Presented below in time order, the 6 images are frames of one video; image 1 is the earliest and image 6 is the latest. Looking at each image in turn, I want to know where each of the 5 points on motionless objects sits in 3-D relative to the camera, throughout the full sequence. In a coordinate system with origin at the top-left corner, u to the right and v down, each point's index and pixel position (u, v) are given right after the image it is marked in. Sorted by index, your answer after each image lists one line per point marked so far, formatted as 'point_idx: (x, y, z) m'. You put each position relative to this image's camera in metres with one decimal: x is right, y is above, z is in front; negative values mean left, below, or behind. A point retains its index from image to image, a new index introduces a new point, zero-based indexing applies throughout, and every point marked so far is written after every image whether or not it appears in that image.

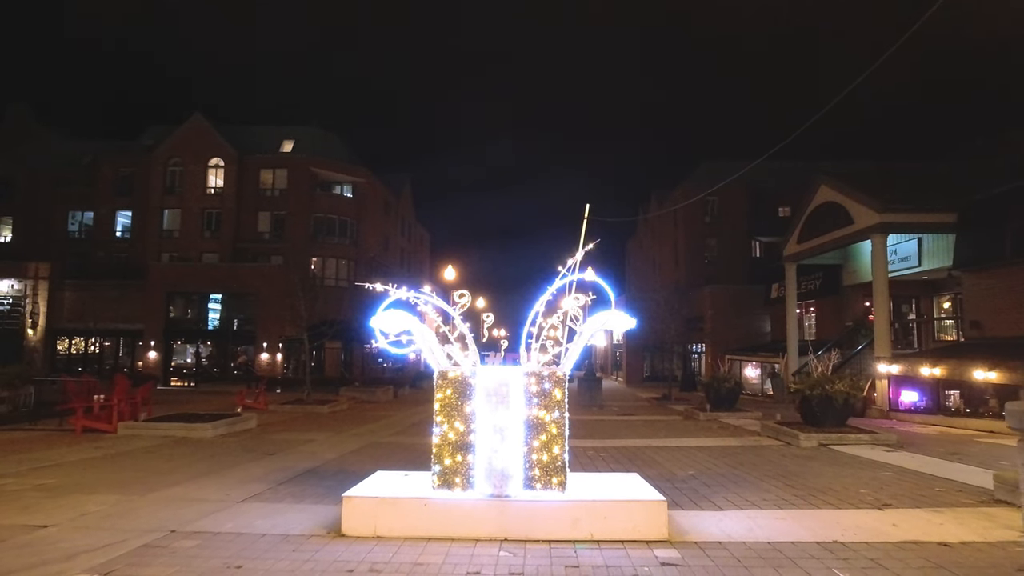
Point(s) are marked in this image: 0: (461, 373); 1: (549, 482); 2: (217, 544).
0: (-0.6, -1.1, +7.3) m
1: (+0.5, -2.4, +7.1) m
2: (-3.5, -3.0, +6.6) m
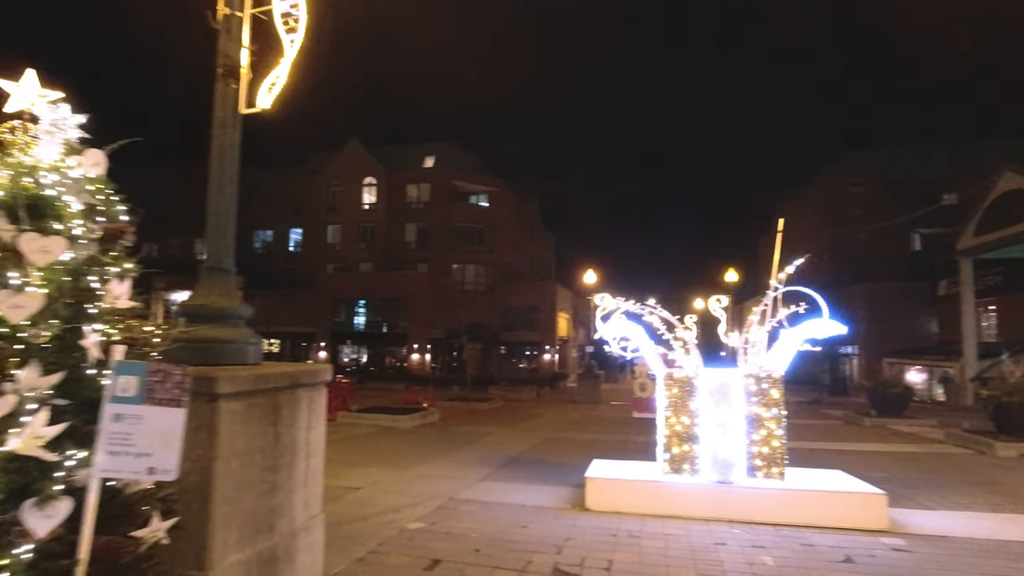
0: (+2.6, -1.3, +8.4) m
1: (+3.7, -2.6, +8.0) m
2: (-0.3, -3.2, +8.3) m
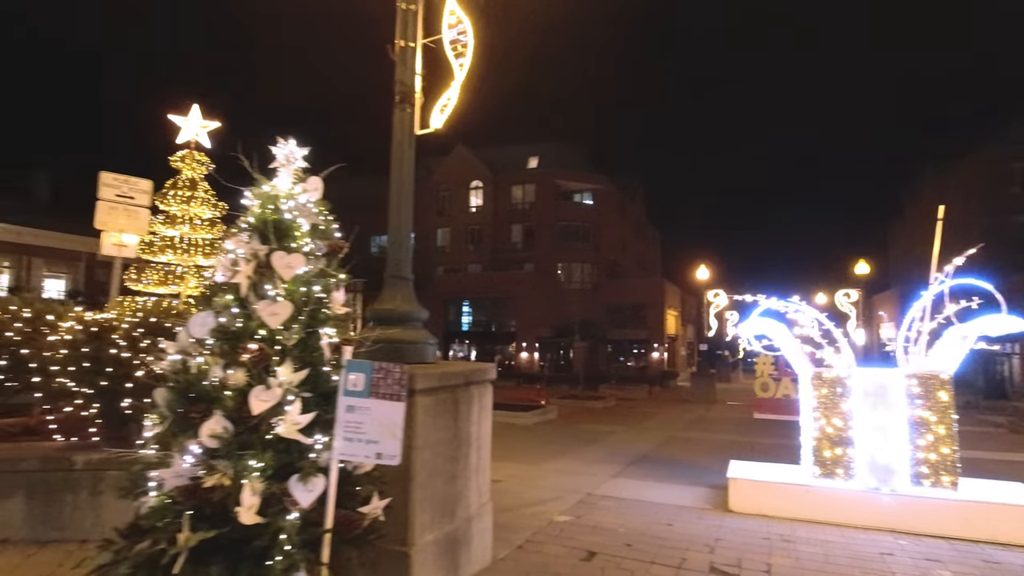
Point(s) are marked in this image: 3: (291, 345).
0: (+4.6, -1.2, +8.0) m
1: (+5.6, -2.5, +7.4) m
2: (+1.8, -3.2, +8.4) m
3: (-1.4, -0.4, +3.7) m
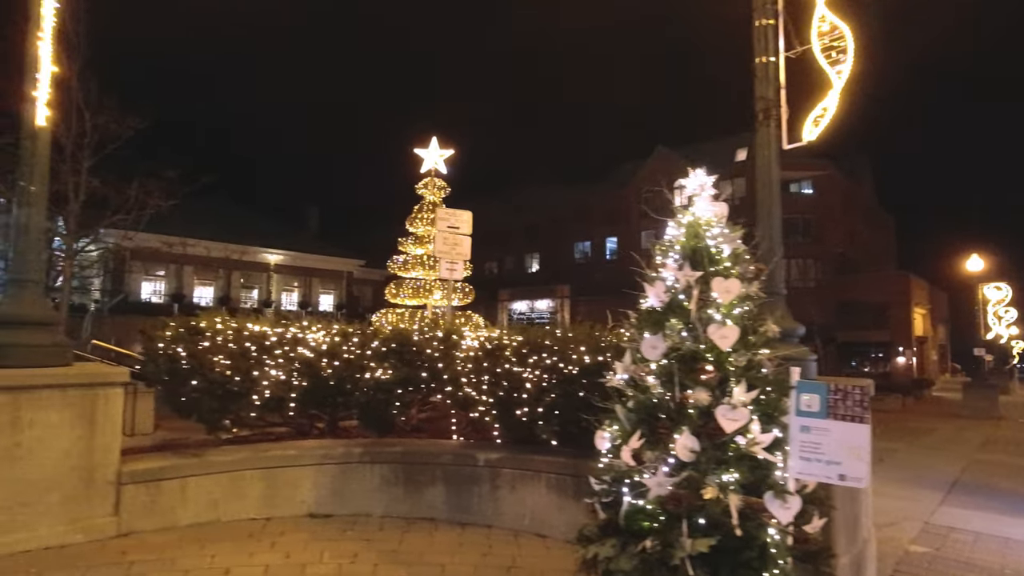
0: (+8.7, -1.2, +6.0) m
1: (+9.6, -2.4, +5.1) m
2: (+6.3, -3.3, +7.2) m
3: (+1.6, -0.5, +3.9) m
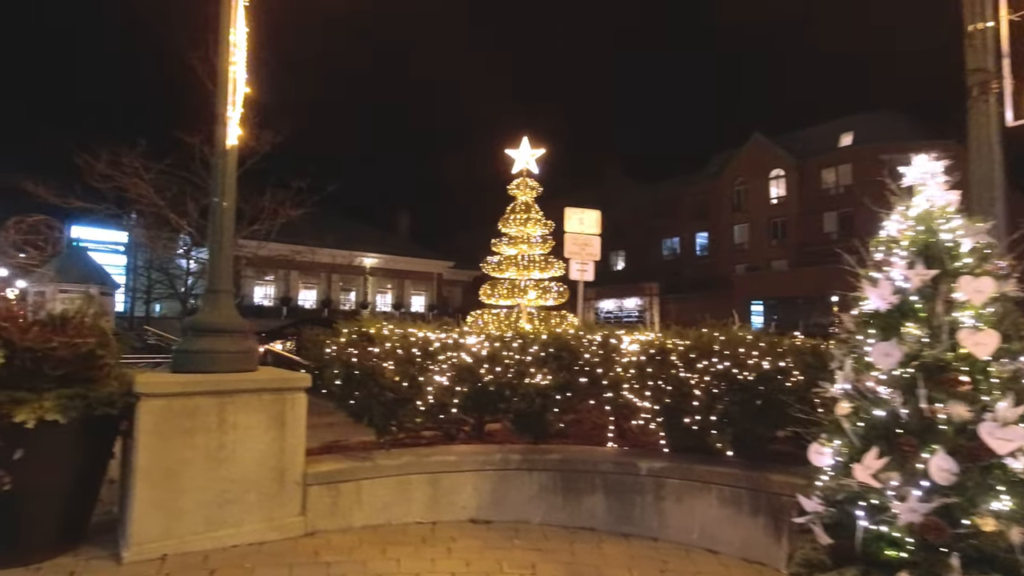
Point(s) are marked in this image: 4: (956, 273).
0: (+10.3, -1.0, +4.5) m
1: (+11.1, -2.3, +3.5) m
2: (+8.1, -3.2, +6.1) m
3: (+2.9, -0.5, +3.4) m
4: (+2.9, +0.1, +3.6) m
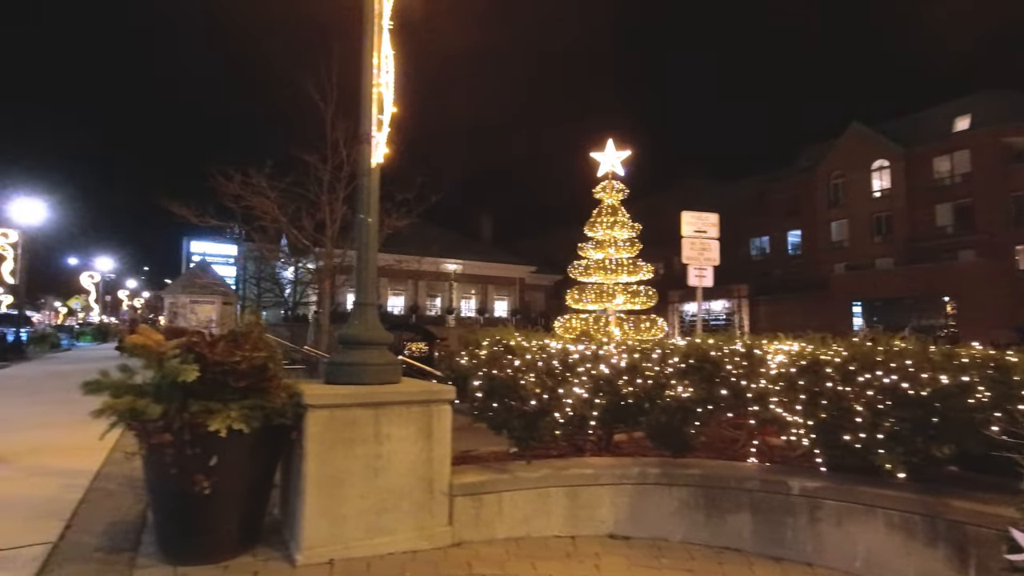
0: (+11.5, -1.0, +3.0) m
1: (+12.1, -2.2, +1.9) m
2: (+9.5, -3.2, +4.8) m
3: (+4.0, -0.6, +2.8) m
4: (+3.9, +0.1, +3.0) m
